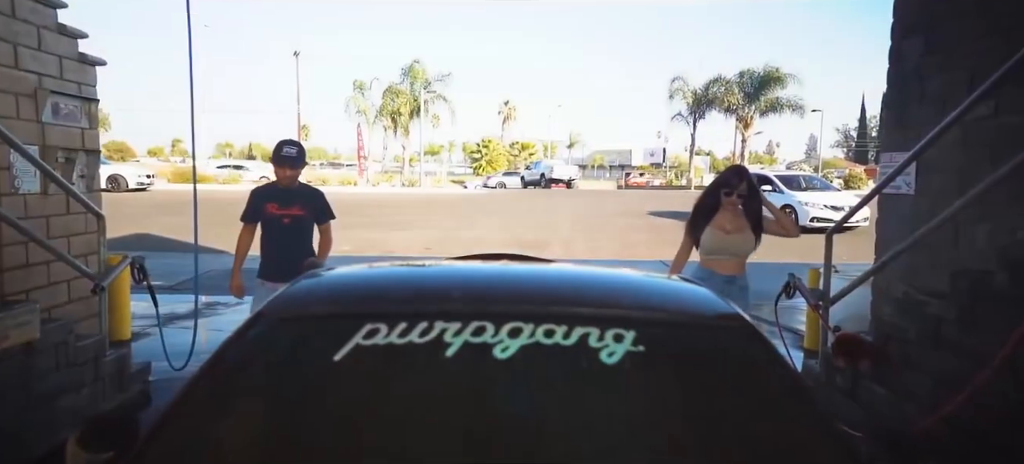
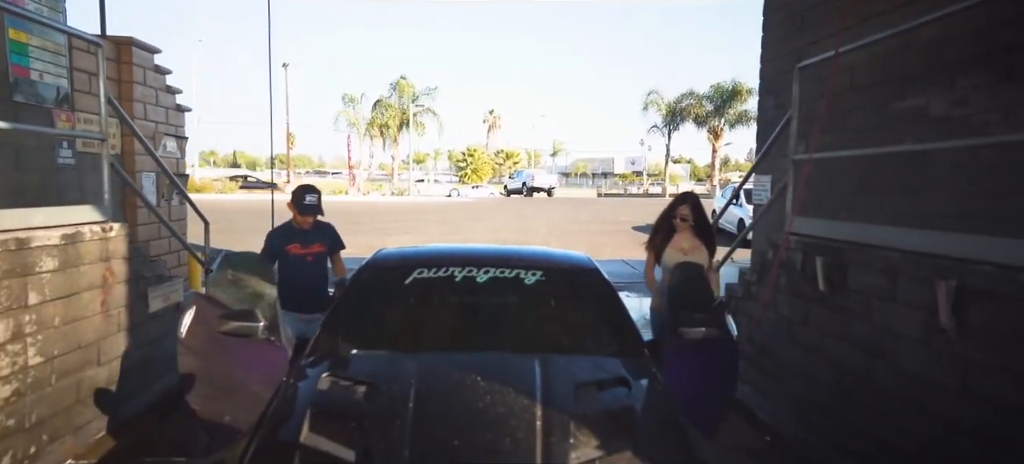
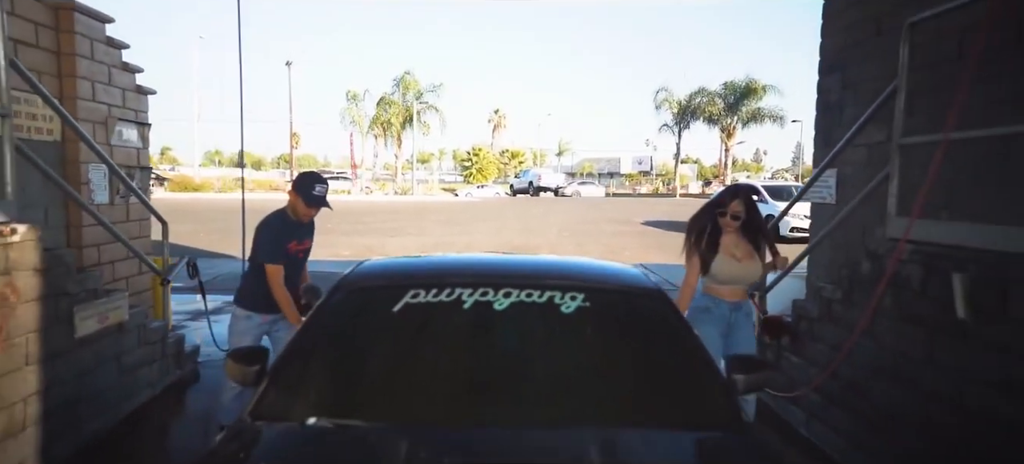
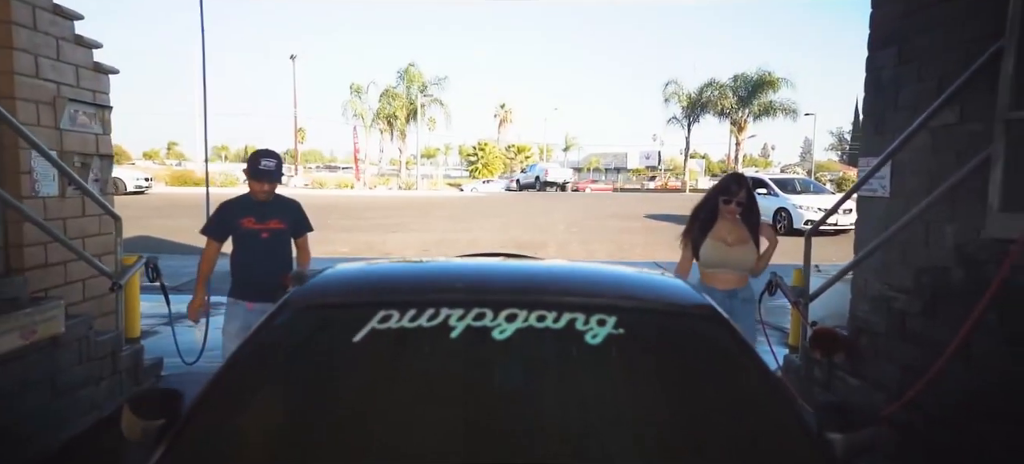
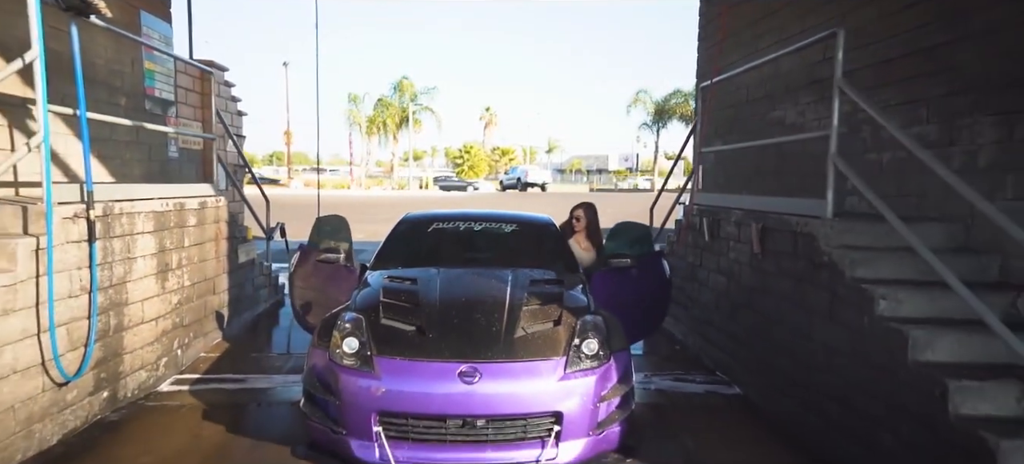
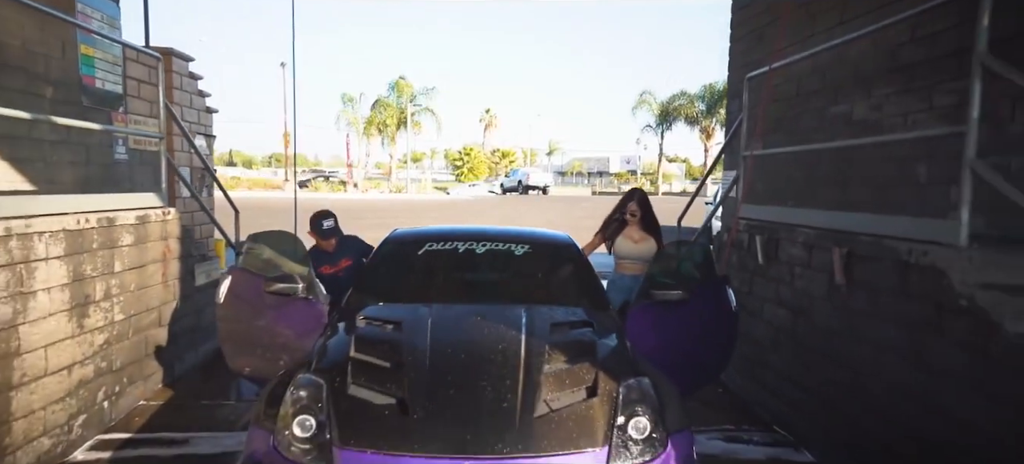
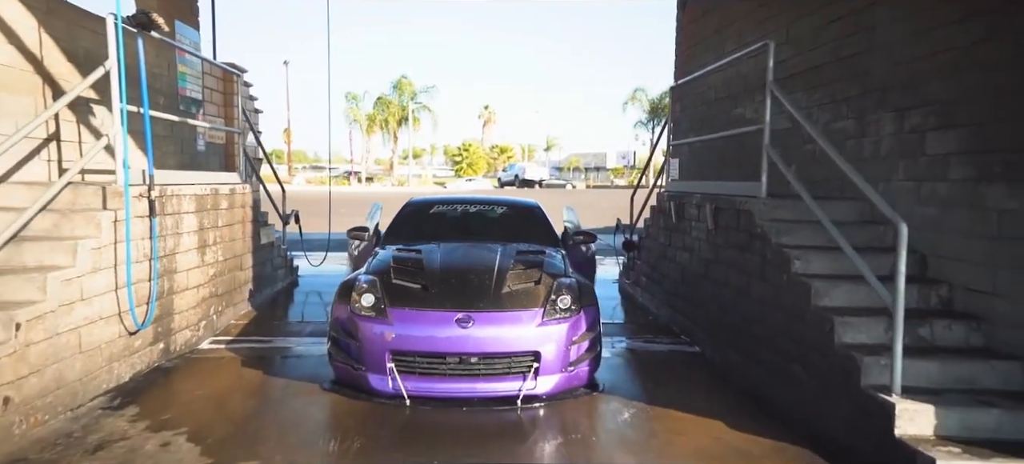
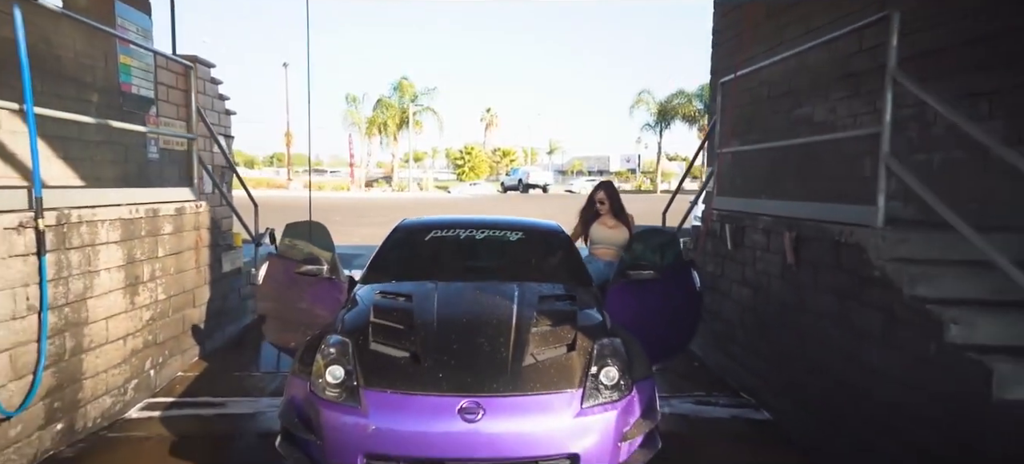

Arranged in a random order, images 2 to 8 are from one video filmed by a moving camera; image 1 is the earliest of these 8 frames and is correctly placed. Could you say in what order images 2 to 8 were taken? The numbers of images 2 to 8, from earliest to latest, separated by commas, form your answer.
4, 3, 2, 6, 8, 5, 7
